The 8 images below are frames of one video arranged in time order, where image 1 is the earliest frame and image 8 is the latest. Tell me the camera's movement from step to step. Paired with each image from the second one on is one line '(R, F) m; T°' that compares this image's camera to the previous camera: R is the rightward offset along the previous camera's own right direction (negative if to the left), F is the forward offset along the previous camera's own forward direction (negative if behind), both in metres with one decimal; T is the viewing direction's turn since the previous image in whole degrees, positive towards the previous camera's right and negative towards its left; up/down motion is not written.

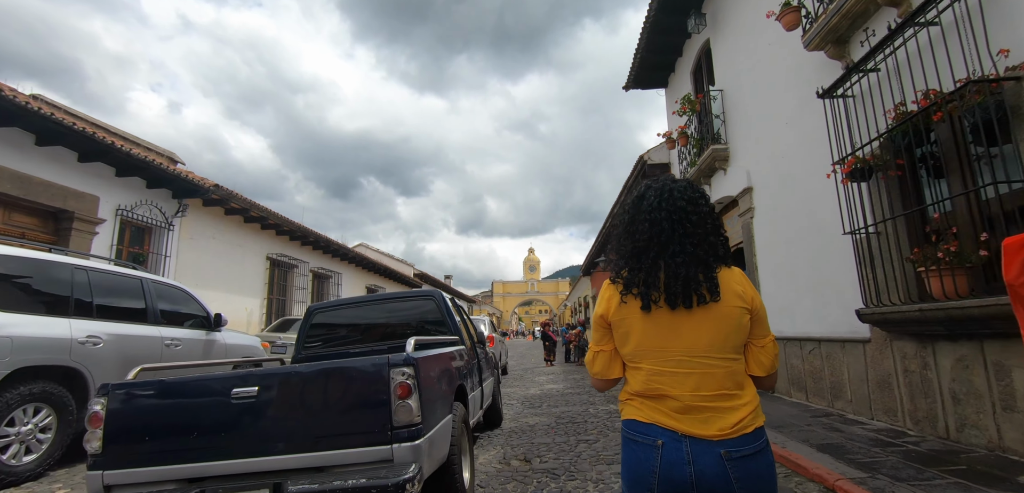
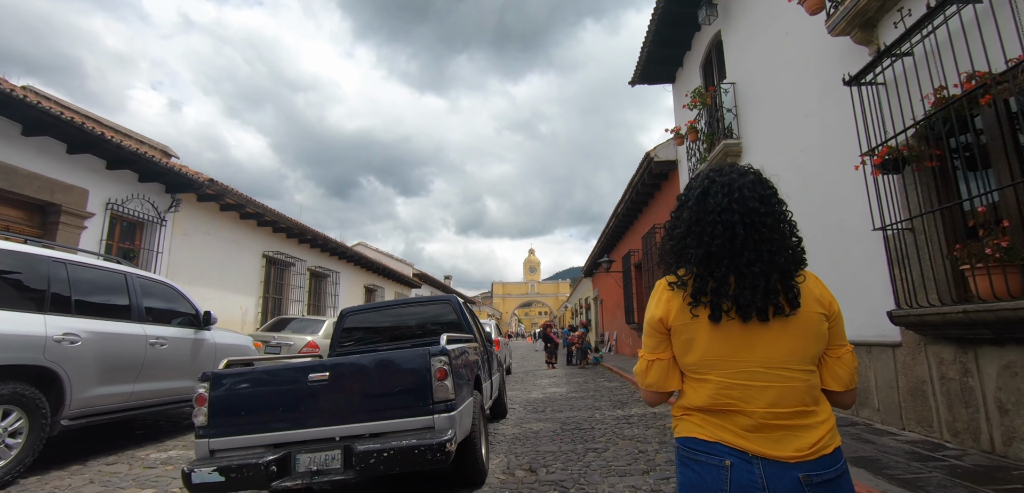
(-0.1, +0.3) m; 0°
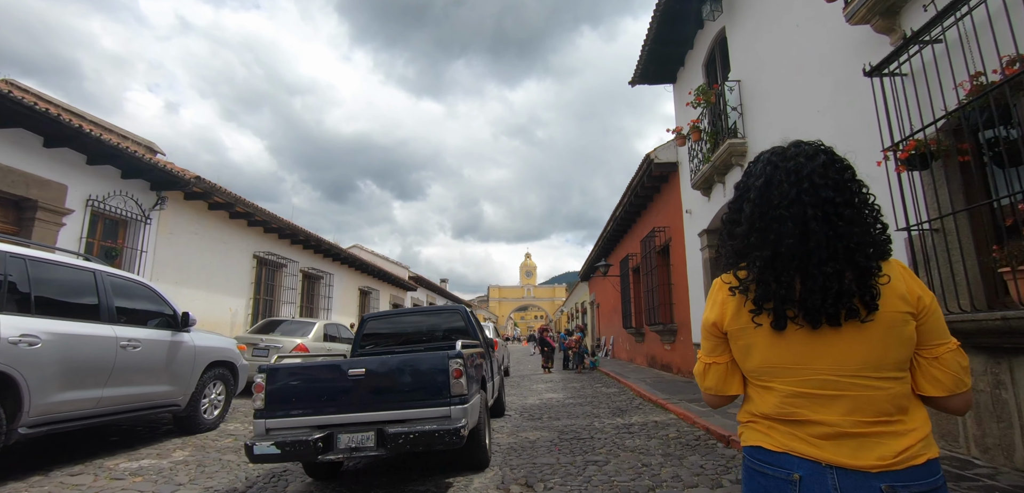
(0.0, +0.3) m; 0°
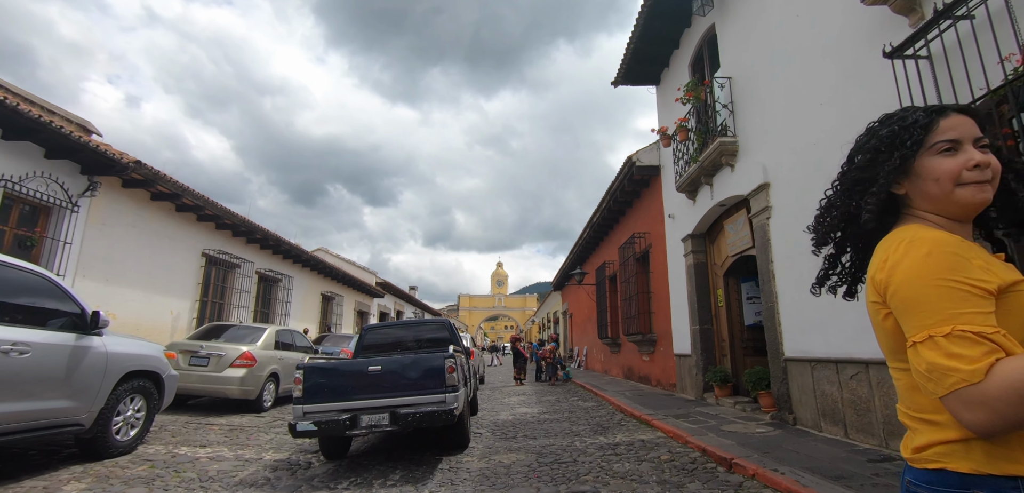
(0.0, +0.7) m; +3°
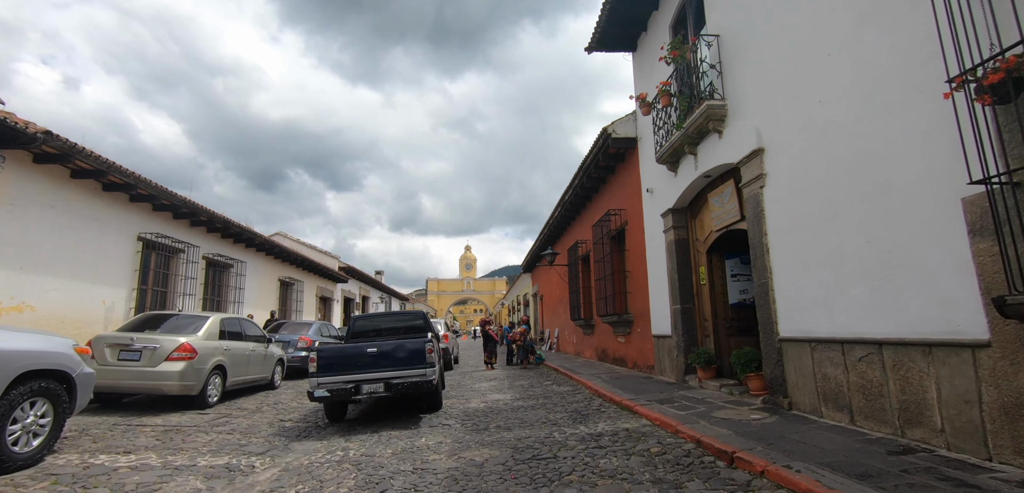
(0.0, +0.6) m; +4°
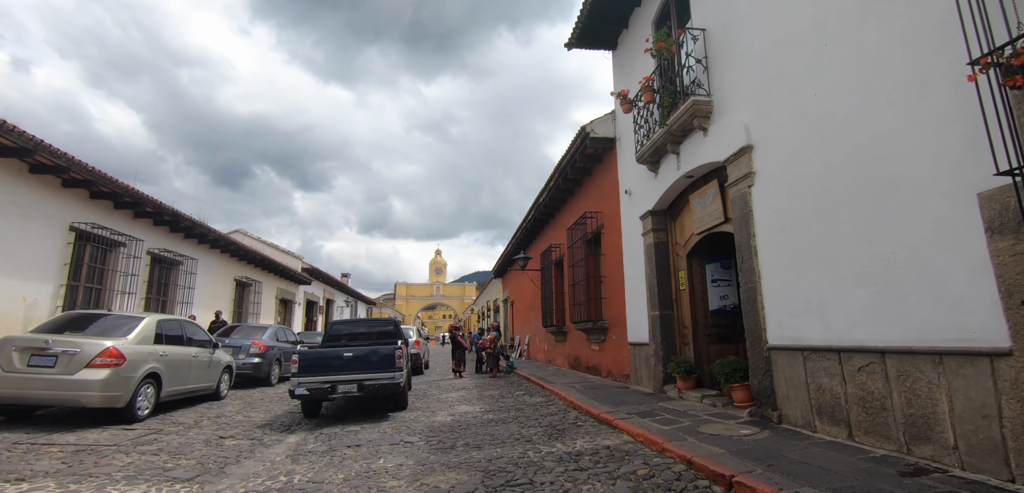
(0.0, +0.5) m; +3°
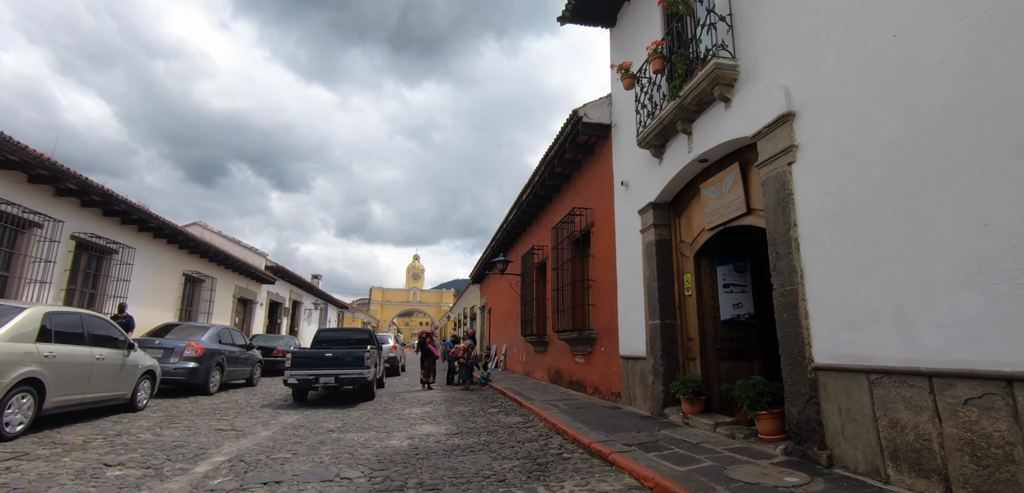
(0.0, +1.2) m; +2°
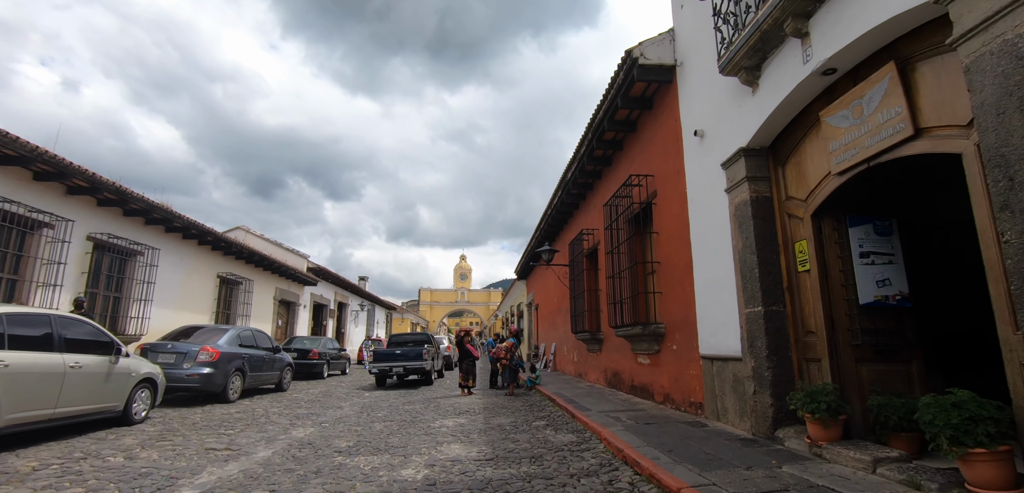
(0.0, +1.6) m; -6°
